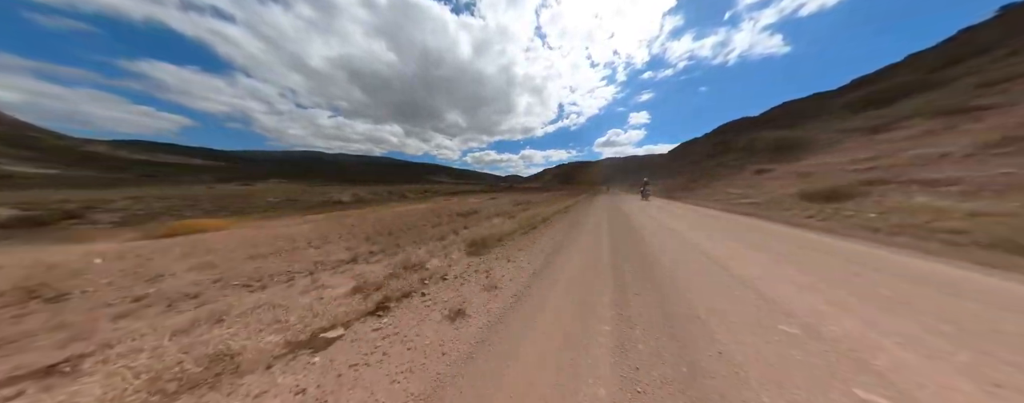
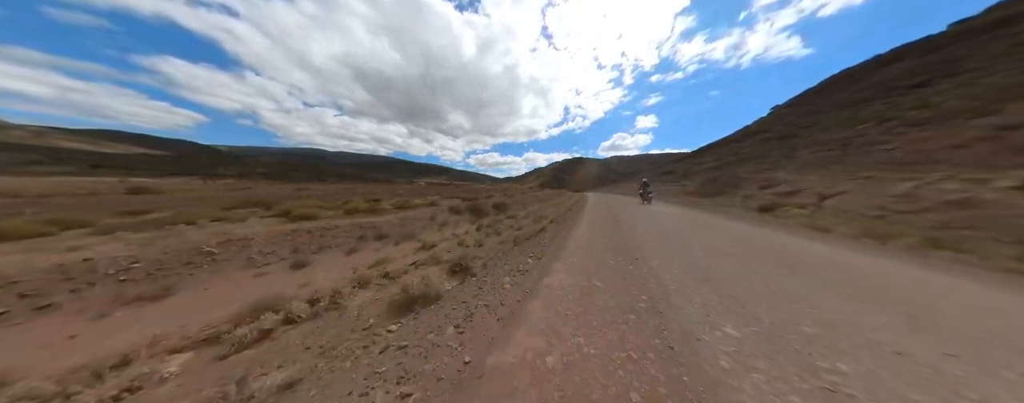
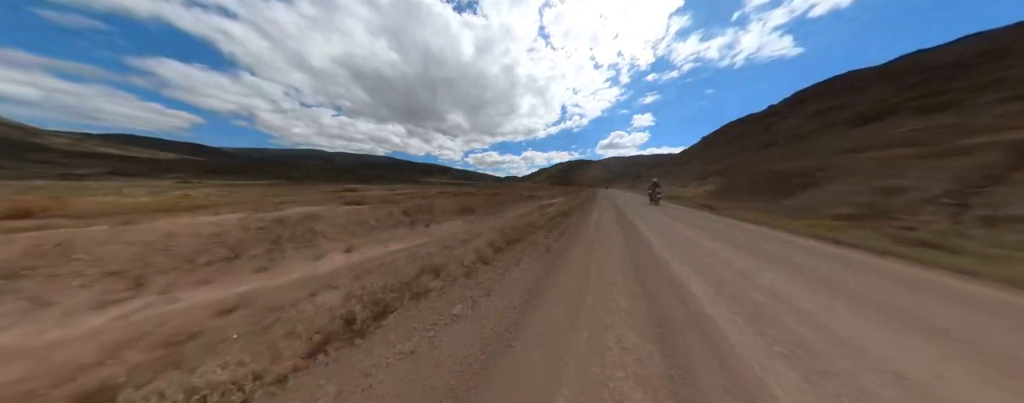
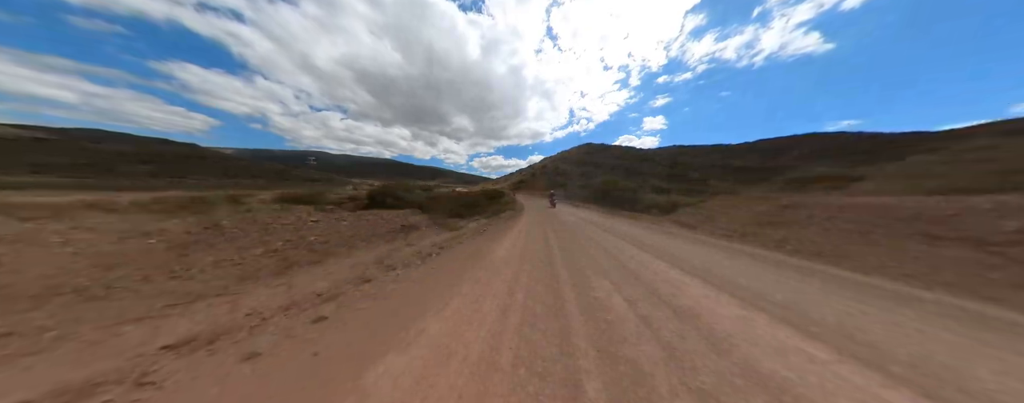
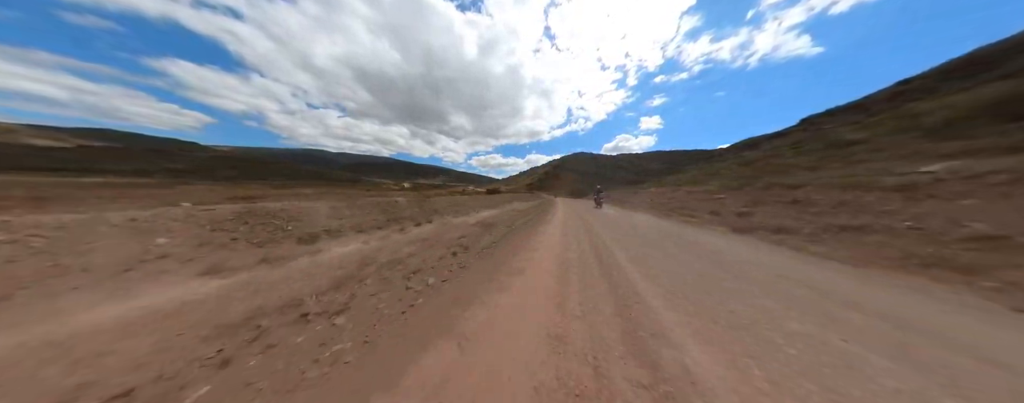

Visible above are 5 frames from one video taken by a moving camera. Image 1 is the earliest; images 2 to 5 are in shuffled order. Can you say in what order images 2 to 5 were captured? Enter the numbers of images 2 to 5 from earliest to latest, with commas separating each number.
3, 2, 5, 4
